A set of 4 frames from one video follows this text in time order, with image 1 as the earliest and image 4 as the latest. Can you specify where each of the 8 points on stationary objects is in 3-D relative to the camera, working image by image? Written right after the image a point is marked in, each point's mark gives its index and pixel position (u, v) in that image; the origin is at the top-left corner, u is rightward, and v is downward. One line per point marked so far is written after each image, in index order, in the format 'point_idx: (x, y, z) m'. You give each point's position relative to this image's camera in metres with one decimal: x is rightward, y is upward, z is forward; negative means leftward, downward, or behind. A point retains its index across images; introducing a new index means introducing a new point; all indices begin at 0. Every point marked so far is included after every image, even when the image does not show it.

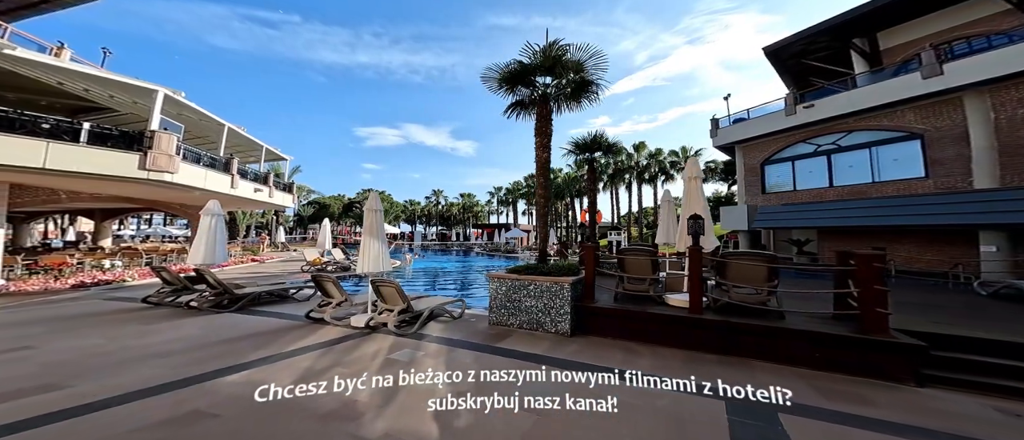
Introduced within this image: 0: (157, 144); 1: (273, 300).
0: (-11.8, +2.5, +10.0) m
1: (-4.7, -1.6, +6.0) m
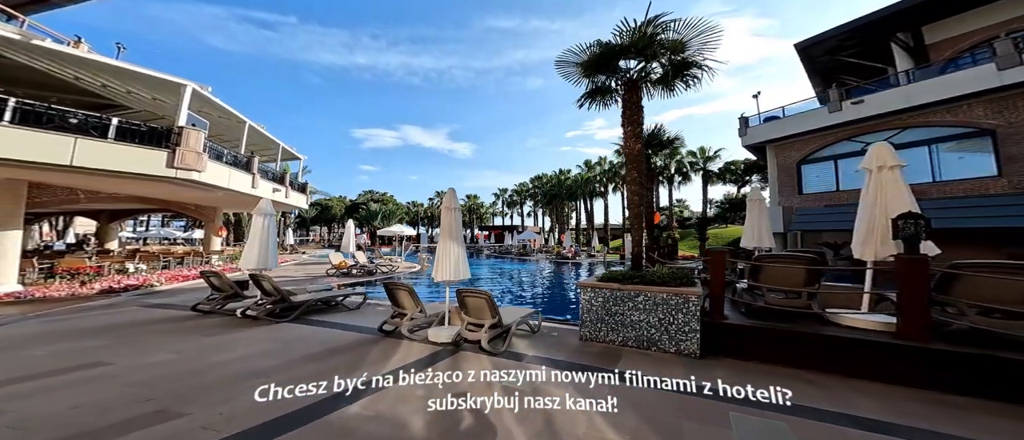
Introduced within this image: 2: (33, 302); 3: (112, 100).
0: (-10.4, +2.5, +9.6) m
1: (-3.4, -1.6, +5.6) m
2: (-10.6, -1.8, +6.7) m
3: (-17.6, +5.3, +13.2) m
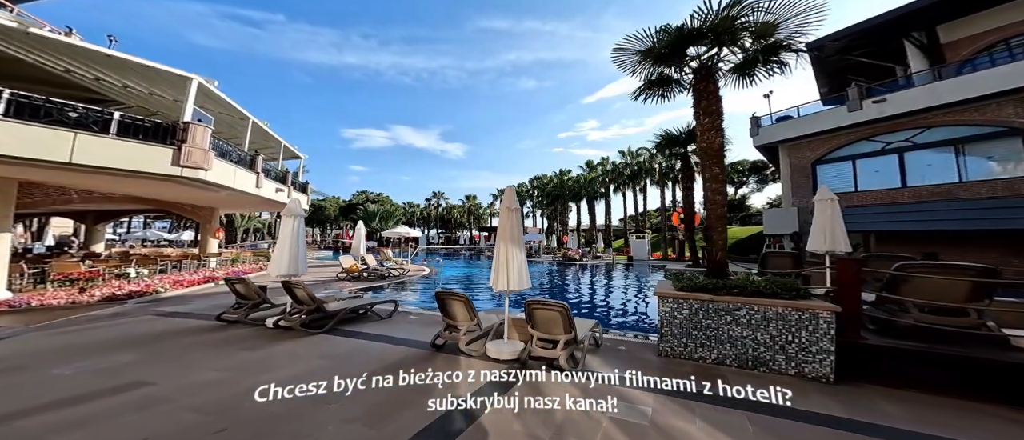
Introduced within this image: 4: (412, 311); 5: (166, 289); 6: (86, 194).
0: (-9.7, +2.5, +9.1) m
1: (-2.6, -1.7, +5.1) m
2: (-9.9, -1.9, +6.2) m
3: (-16.9, +5.2, +12.6) m
4: (-2.0, -1.8, +6.1) m
5: (-9.7, -1.9, +8.5) m
6: (-18.2, +1.1, +13.0) m
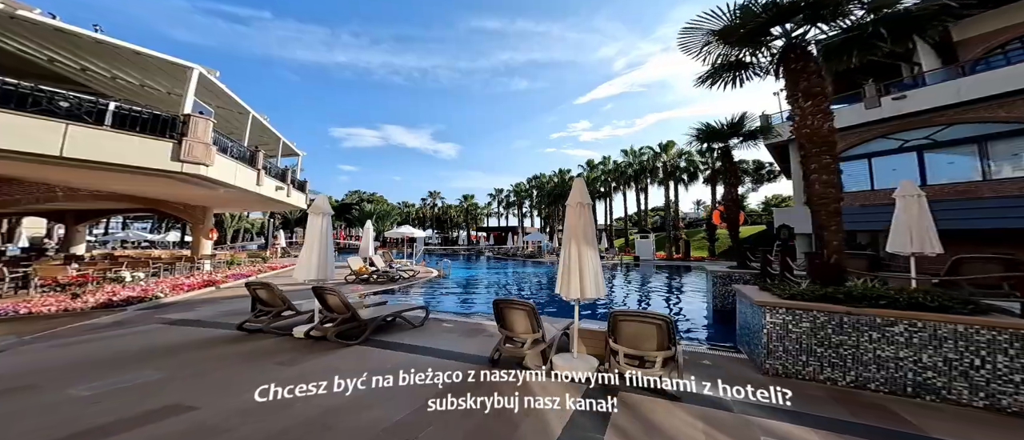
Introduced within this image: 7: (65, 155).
0: (-9.1, +2.5, +8.5) m
1: (-1.9, -1.6, +4.7) m
2: (-9.1, -1.8, +5.6) m
3: (-16.3, +5.2, +11.9) m
4: (-1.3, -1.8, +5.6) m
5: (-9.1, -1.9, +7.9) m
6: (-17.6, +1.1, +12.2) m
7: (-10.2, +1.5, +6.9) m
